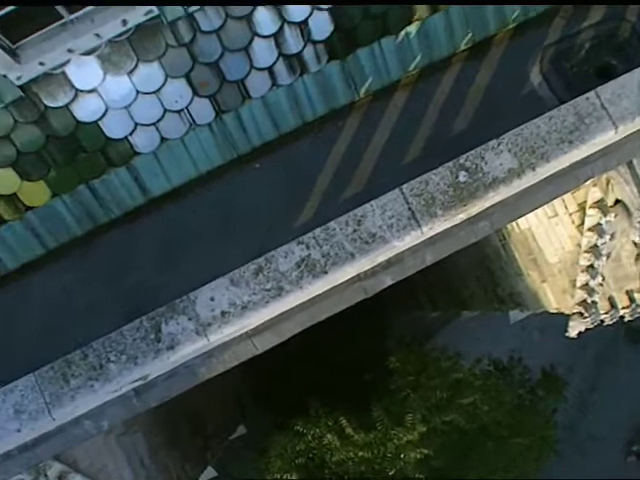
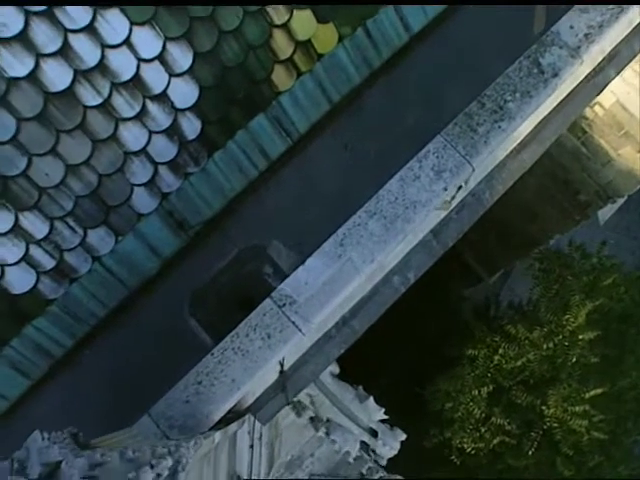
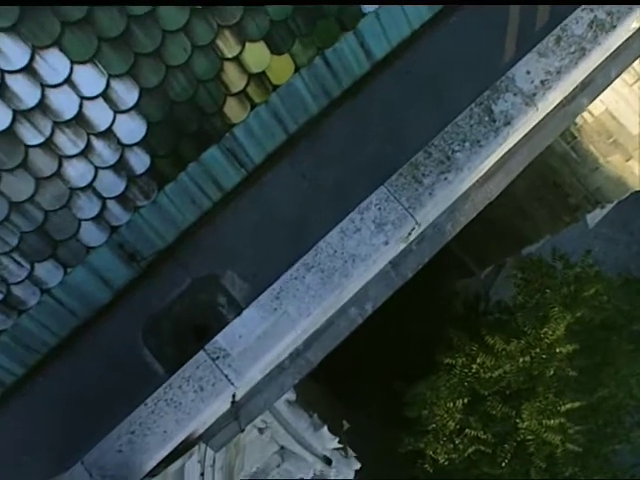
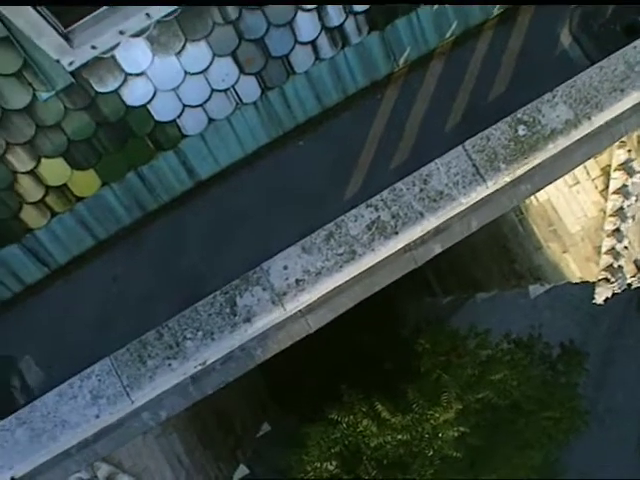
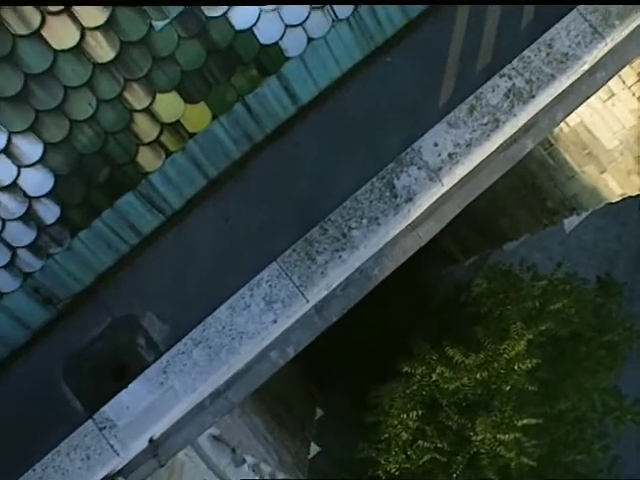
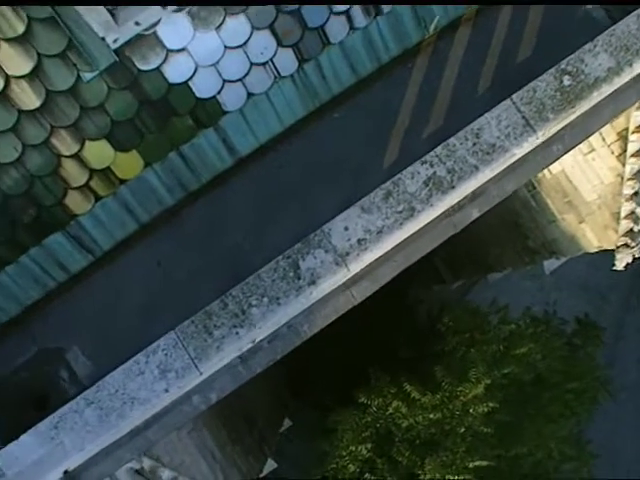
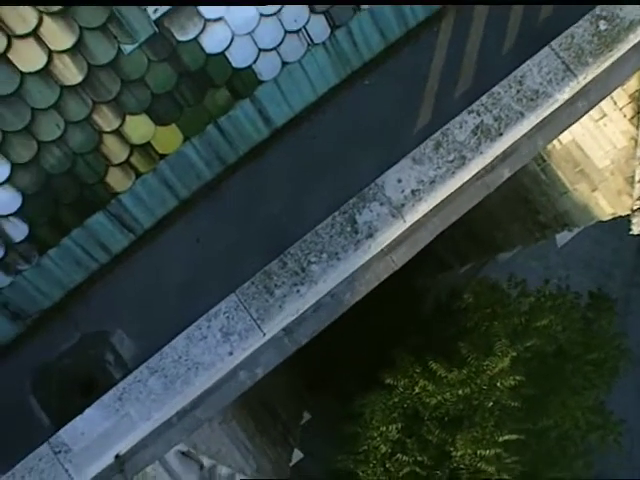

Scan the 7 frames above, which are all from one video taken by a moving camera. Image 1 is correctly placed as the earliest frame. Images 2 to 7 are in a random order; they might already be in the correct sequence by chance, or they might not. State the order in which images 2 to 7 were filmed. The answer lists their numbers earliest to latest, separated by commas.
4, 6, 7, 5, 3, 2
